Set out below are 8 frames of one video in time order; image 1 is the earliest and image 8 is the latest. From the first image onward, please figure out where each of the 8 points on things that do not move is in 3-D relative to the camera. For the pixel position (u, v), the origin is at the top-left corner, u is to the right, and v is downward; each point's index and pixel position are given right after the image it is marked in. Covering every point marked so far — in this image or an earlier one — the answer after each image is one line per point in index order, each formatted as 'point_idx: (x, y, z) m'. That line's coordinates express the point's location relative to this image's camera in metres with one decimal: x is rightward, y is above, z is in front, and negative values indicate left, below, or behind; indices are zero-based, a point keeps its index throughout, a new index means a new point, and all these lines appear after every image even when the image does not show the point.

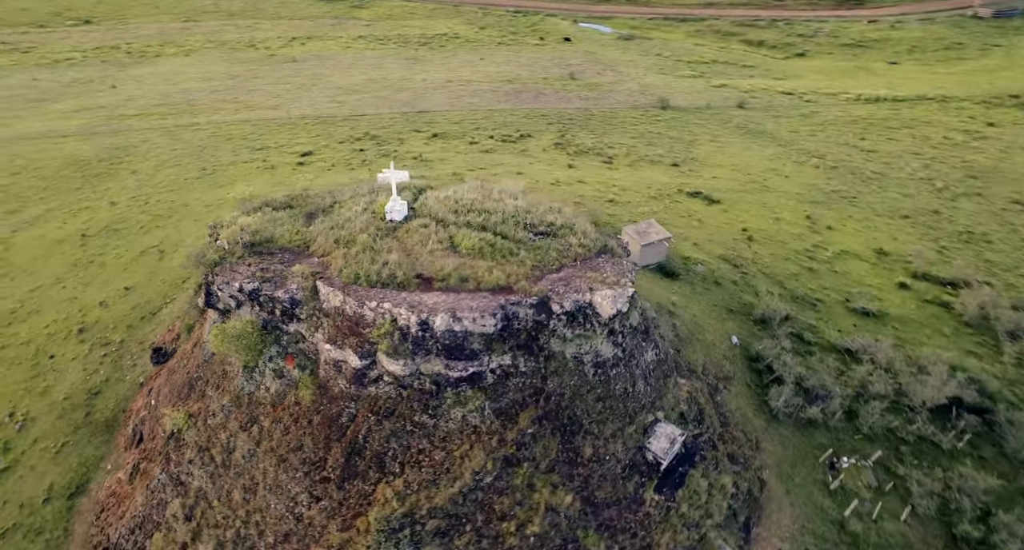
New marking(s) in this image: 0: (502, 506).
0: (-0.2, -5.1, +11.6) m
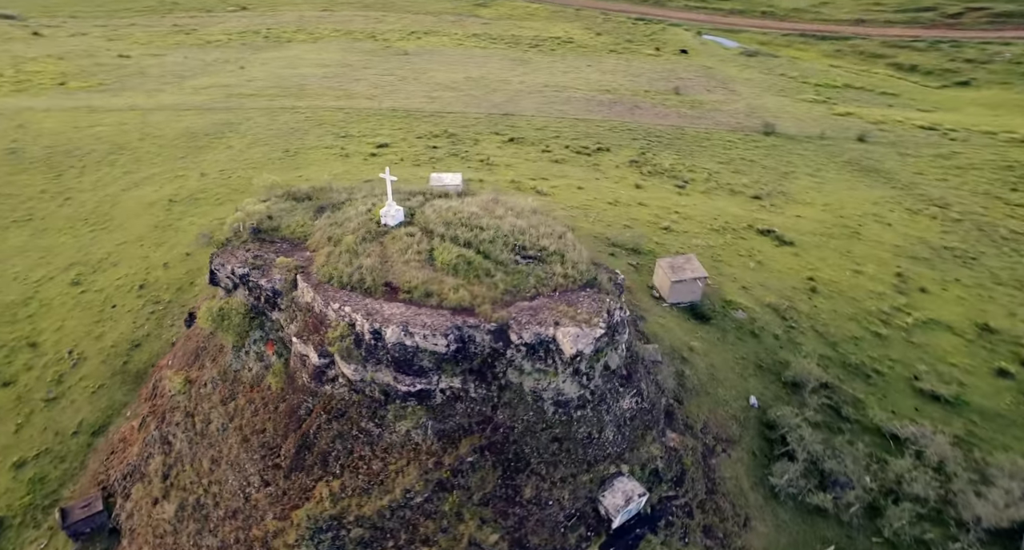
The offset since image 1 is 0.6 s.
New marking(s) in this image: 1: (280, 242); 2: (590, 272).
0: (-1.8, -5.6, +11.3) m
1: (-6.6, +0.9, +14.6) m
2: (+1.9, +0.1, +13.7) m
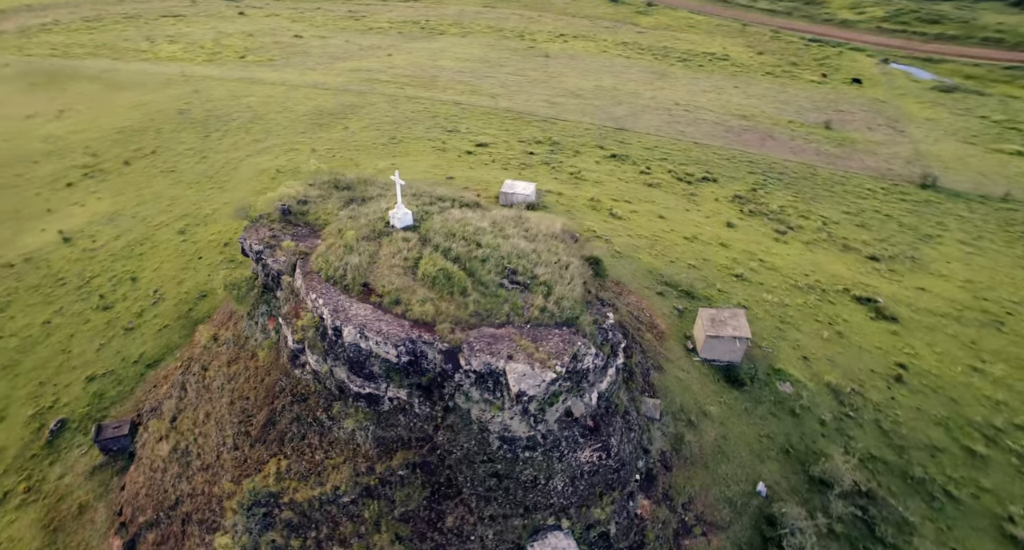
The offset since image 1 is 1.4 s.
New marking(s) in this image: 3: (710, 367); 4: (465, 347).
0: (-3.7, -5.7, +11.6) m
1: (-6.4, +1.5, +15.8) m
2: (+1.5, -0.8, +13.0) m
3: (+7.0, -3.3, +18.5) m
4: (-1.1, -1.6, +11.6) m
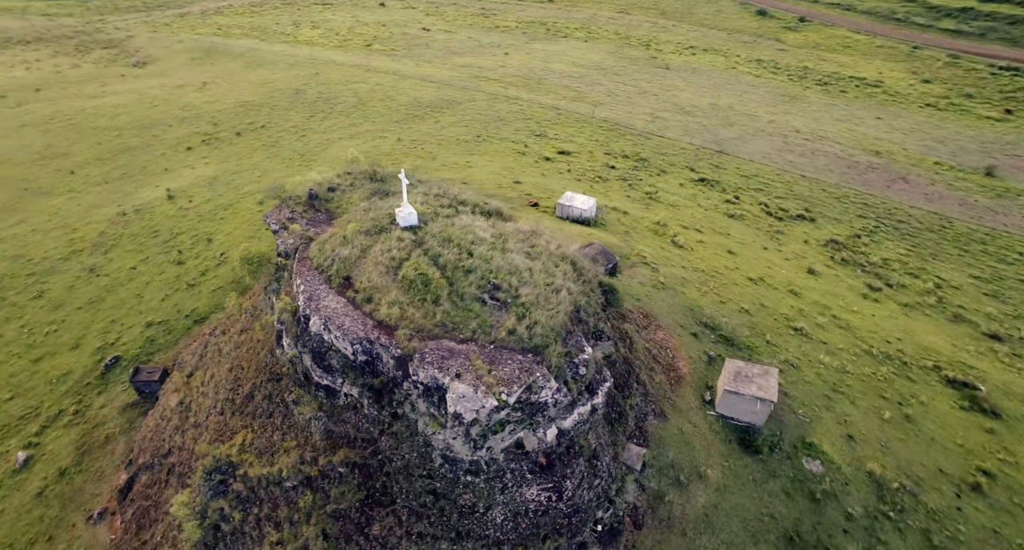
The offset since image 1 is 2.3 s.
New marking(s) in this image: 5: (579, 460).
0: (-5.3, -5.4, +11.9) m
1: (-6.1, +2.0, +16.4) m
2: (+0.7, -1.4, +12.2) m
3: (+6.8, -4.8, +16.7) m
4: (-2.1, -1.8, +11.4) m
5: (+1.6, -4.5, +12.6) m
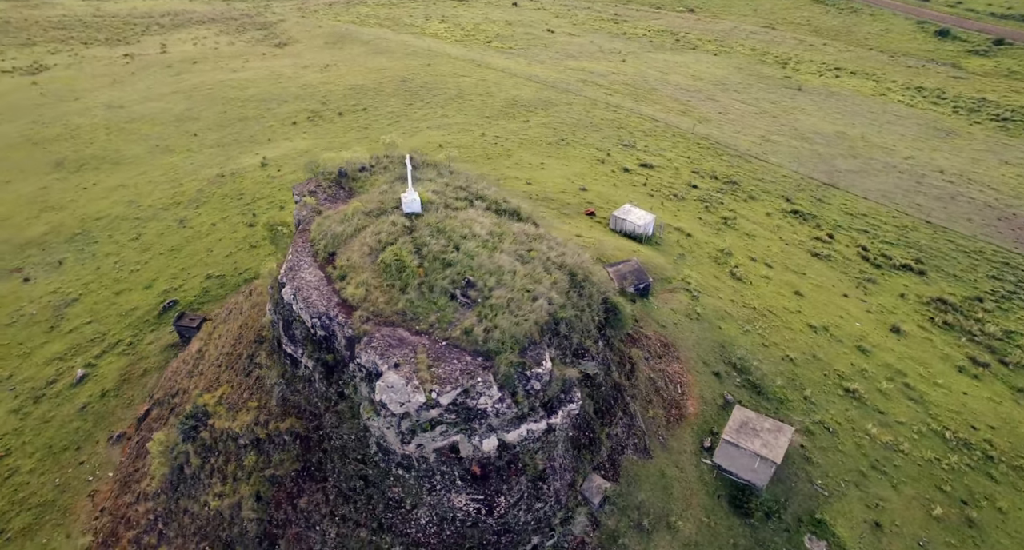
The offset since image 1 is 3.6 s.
0: (-6.8, -4.6, +12.5) m
1: (-5.6, +2.8, +17.1) m
2: (-0.3, -1.5, +11.7) m
3: (+5.9, -5.8, +15.0) m
4: (-3.2, -1.4, +11.5) m
5: (+0.2, -4.7, +11.9) m
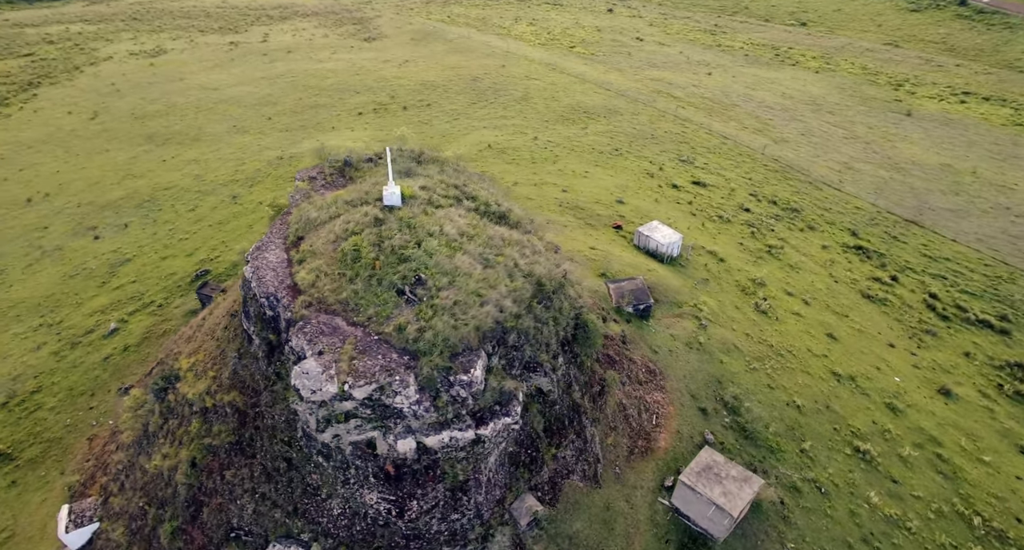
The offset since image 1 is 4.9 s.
0: (-8.4, -3.8, +13.2) m
1: (-5.8, +3.3, +17.6) m
2: (-1.8, -1.5, +11.5) m
3: (+4.3, -6.6, +13.9) m
4: (-4.7, -1.1, +11.7) m
5: (-1.7, -4.7, +11.7) m
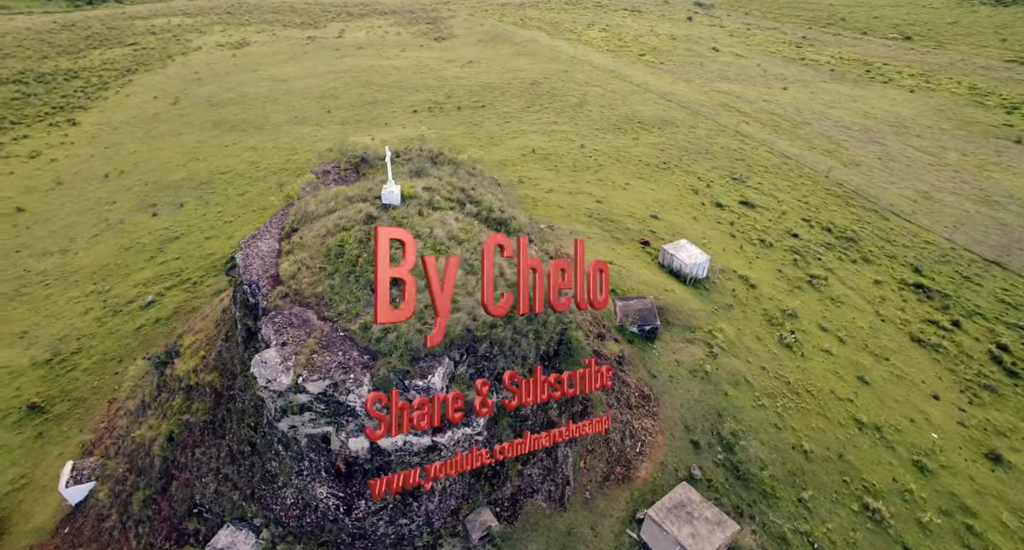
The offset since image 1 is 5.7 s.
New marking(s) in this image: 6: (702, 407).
0: (-9.2, -3.3, +14.0) m
1: (-5.5, +3.5, +18.0) m
2: (-2.7, -1.6, +11.6) m
3: (+3.2, -7.1, +13.2) m
4: (-5.5, -0.9, +12.0) m
5: (-2.8, -4.7, +11.7) m
6: (+6.2, -4.3, +17.0) m
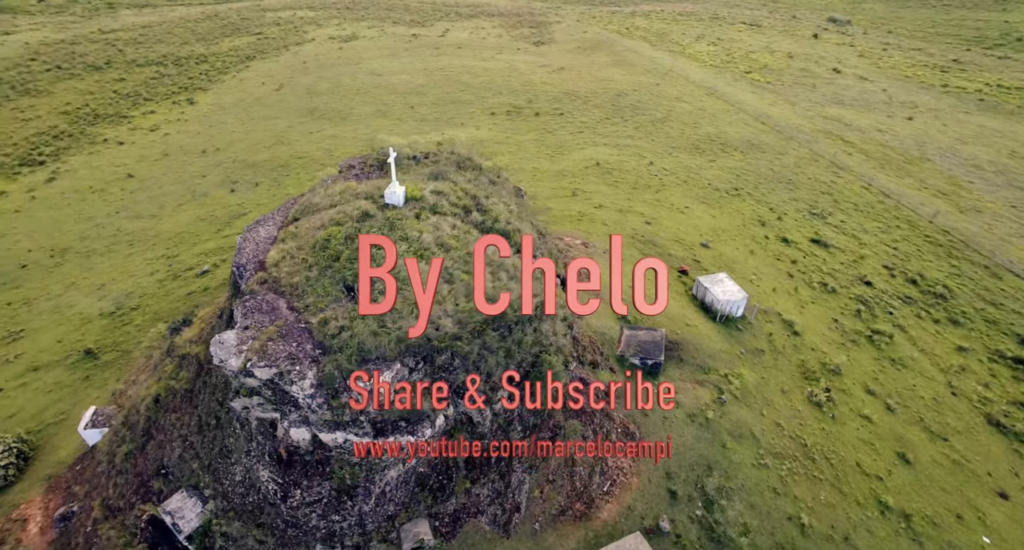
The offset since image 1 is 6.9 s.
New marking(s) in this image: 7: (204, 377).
0: (-10.0, -2.5, +15.3) m
1: (-4.9, +3.7, +18.6) m
2: (-3.8, -1.6, +11.8) m
3: (+1.5, -7.8, +12.4) m
4: (-6.4, -0.5, +12.7) m
5: (-4.3, -4.7, +11.9) m
6: (+5.4, -5.5, +15.7) m
7: (-8.0, -2.6, +13.8) m
